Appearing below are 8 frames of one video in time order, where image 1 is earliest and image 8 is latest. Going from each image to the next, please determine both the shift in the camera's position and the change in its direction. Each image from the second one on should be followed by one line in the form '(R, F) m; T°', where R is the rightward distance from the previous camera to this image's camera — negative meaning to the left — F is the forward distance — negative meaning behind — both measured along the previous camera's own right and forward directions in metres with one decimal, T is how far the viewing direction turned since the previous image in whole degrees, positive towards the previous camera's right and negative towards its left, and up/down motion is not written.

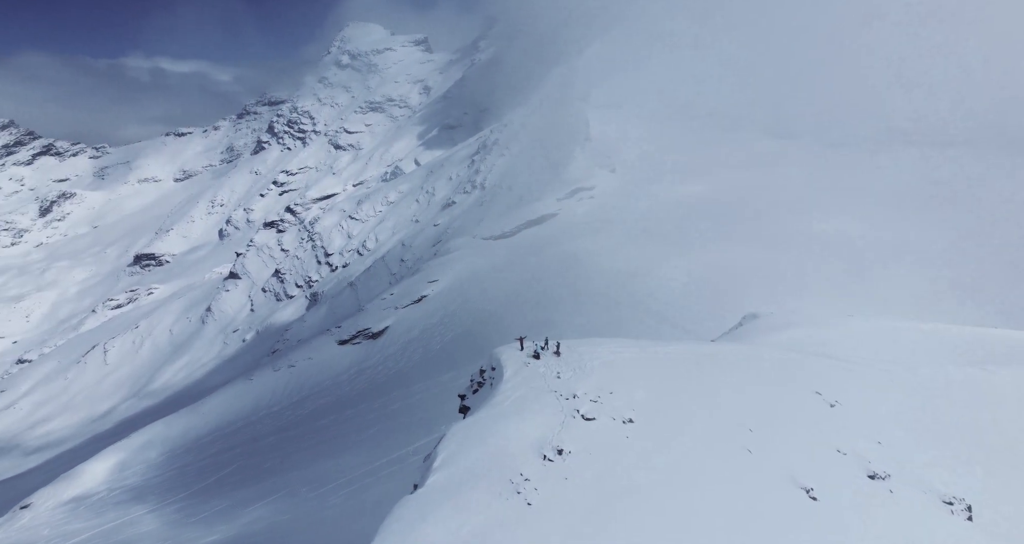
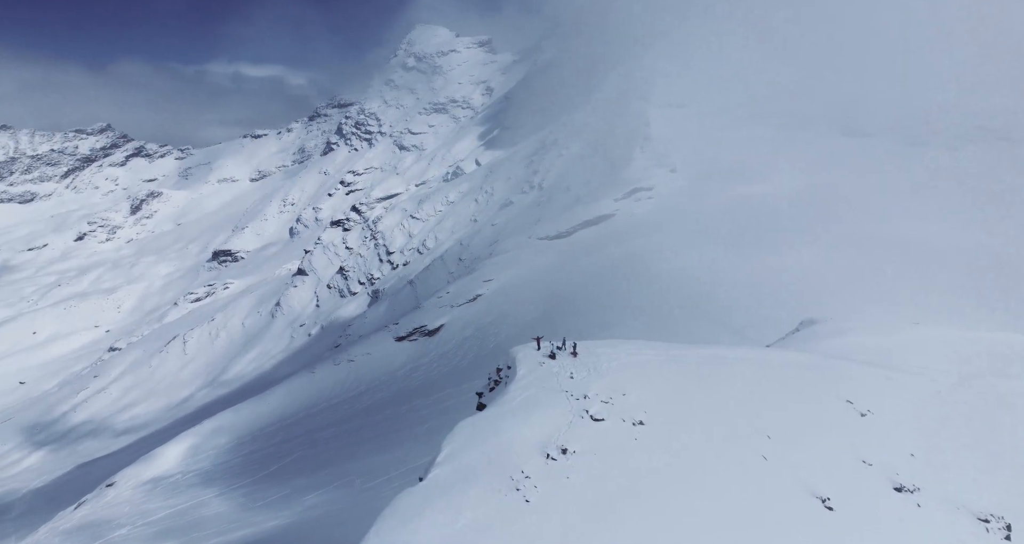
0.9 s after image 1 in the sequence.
(+0.4, -0.1) m; -5°
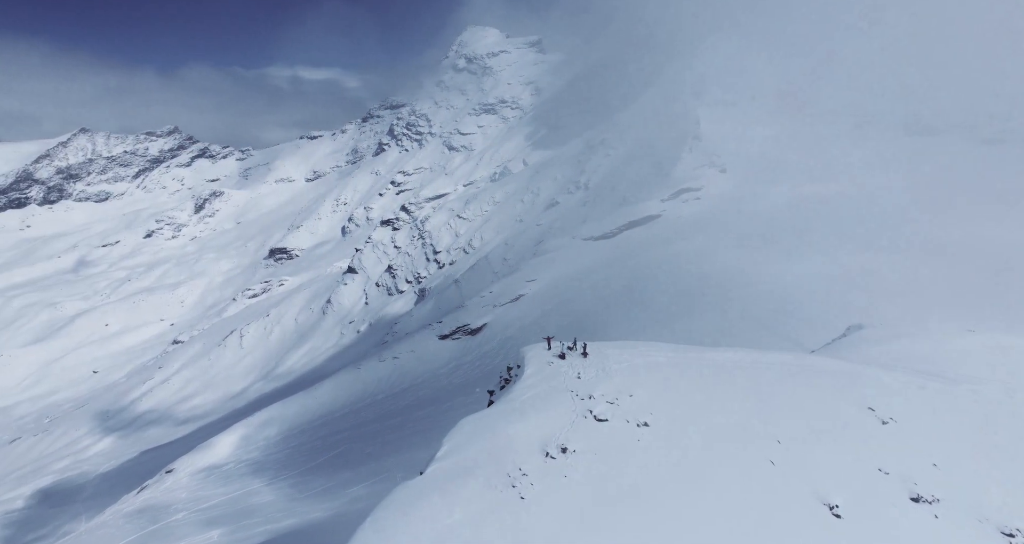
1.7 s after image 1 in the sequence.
(+0.4, -0.1) m; -4°
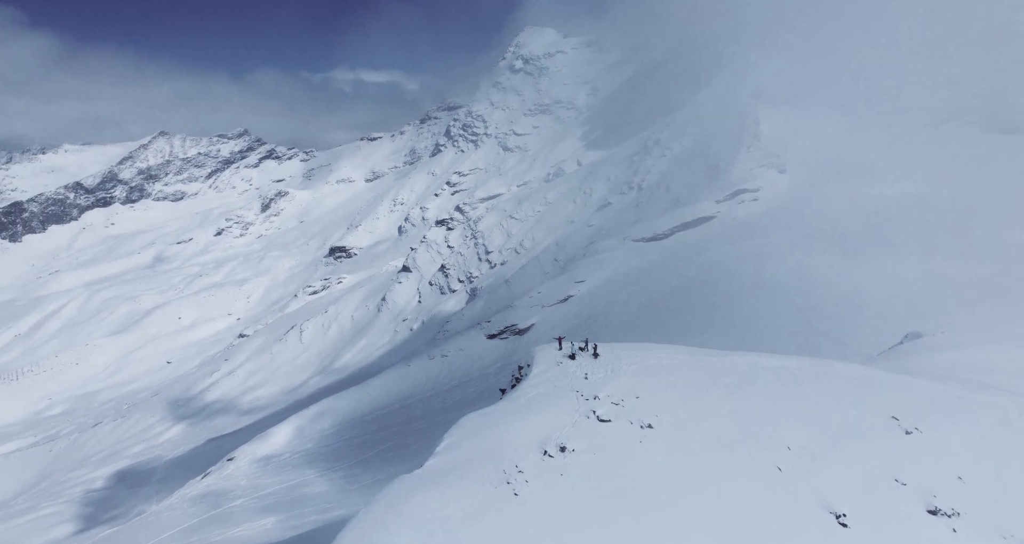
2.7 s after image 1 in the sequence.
(+0.4, -0.1) m; -5°
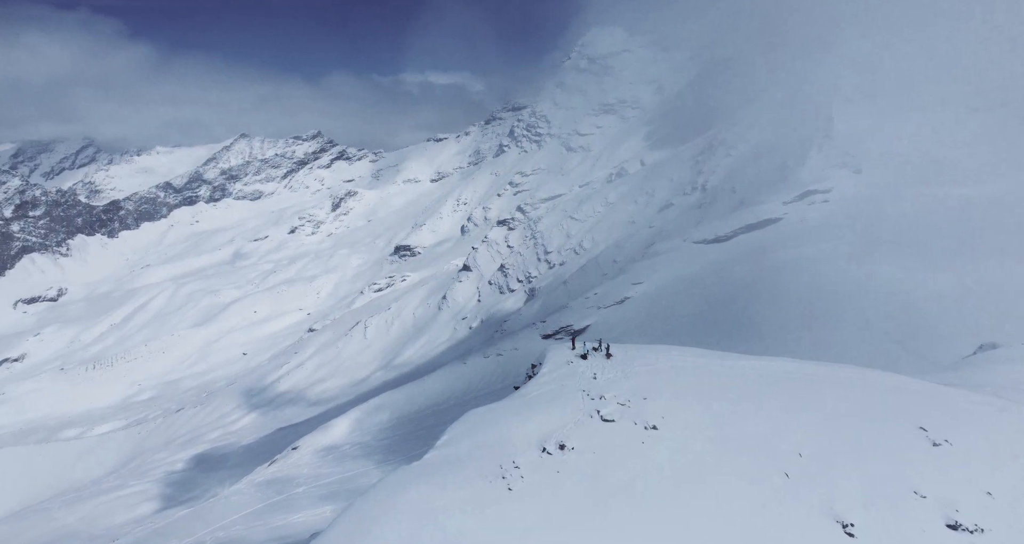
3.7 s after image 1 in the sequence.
(+0.5, -0.1) m; -5°
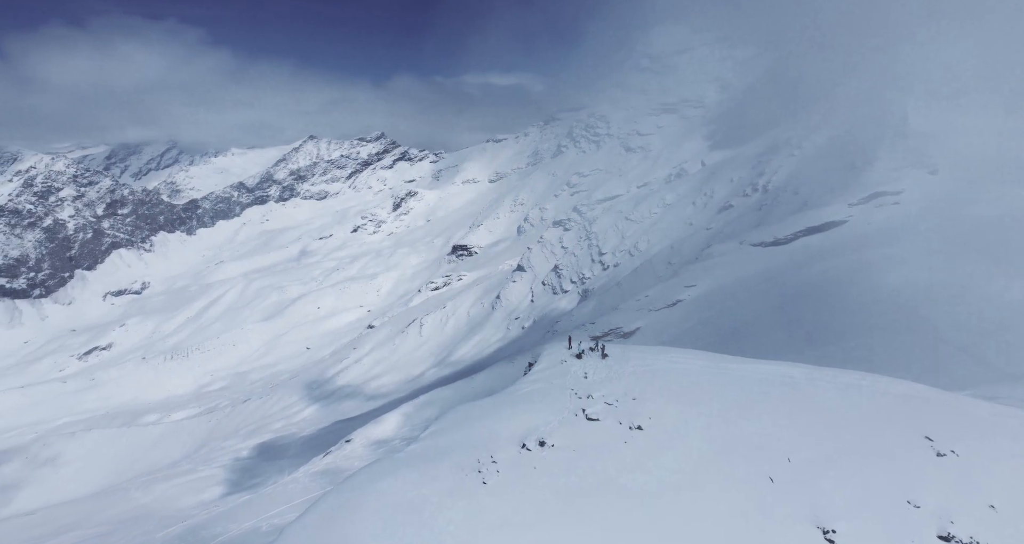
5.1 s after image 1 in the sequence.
(+0.6, -0.1) m; -4°
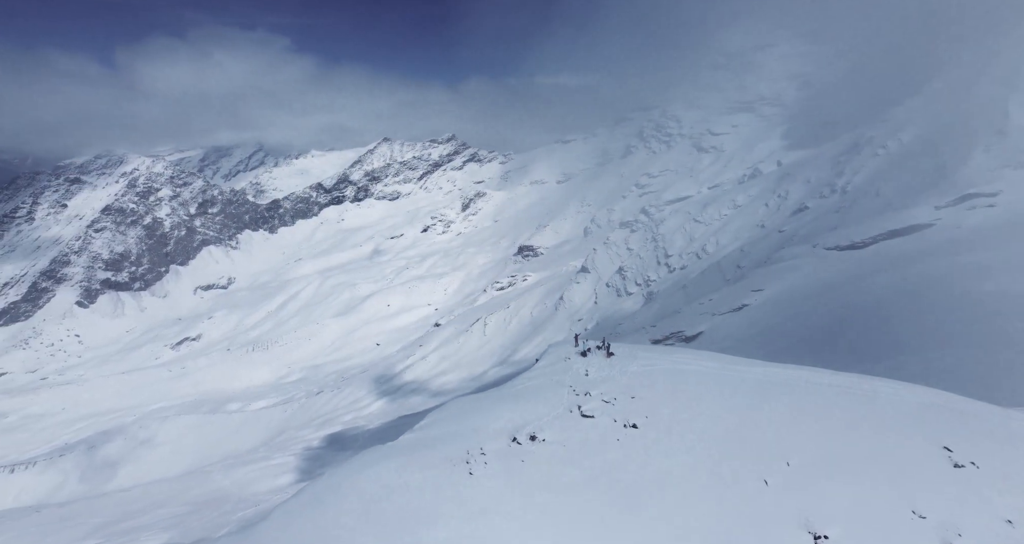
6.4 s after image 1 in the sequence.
(+0.6, -0.1) m; -5°
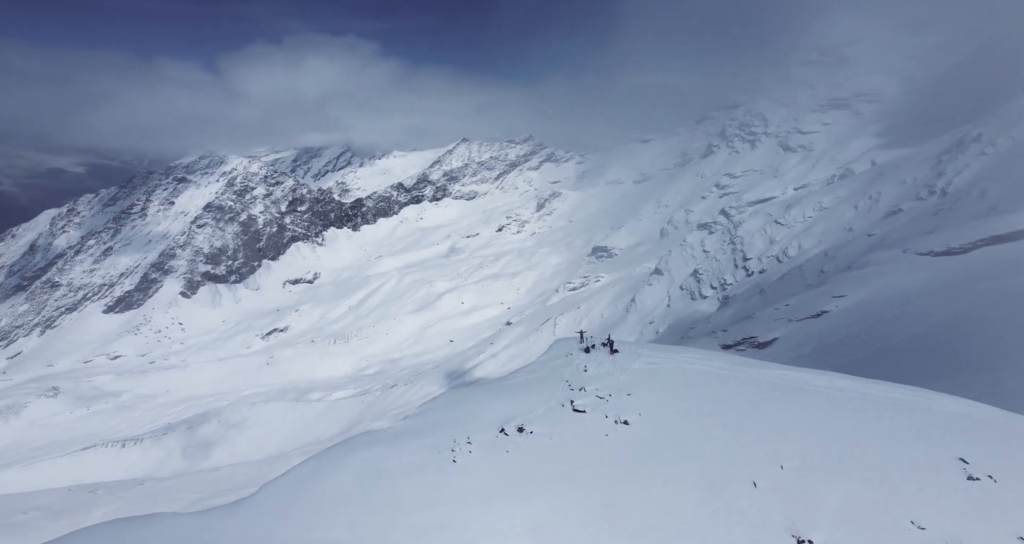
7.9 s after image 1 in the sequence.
(+0.7, -0.1) m; -6°
